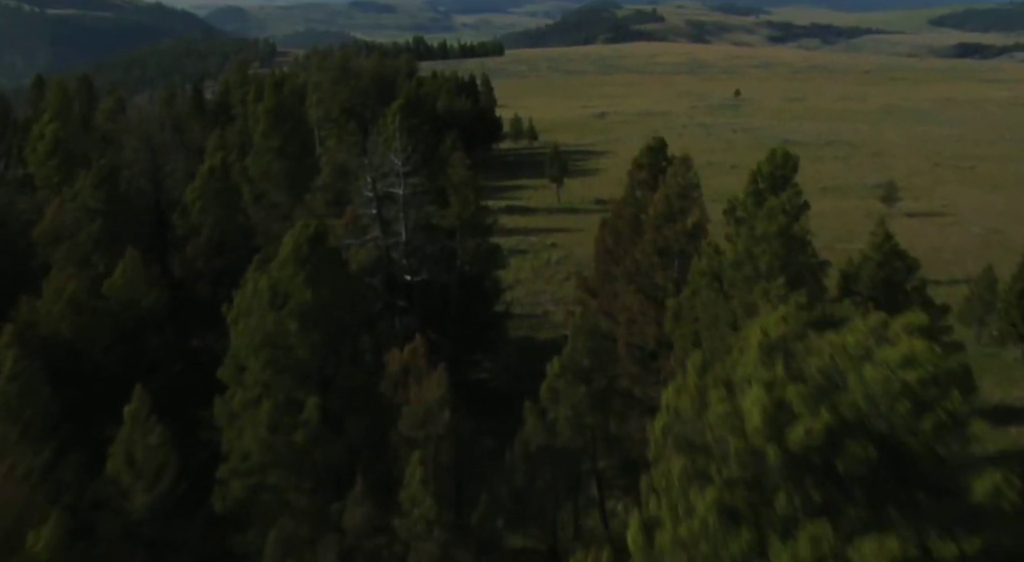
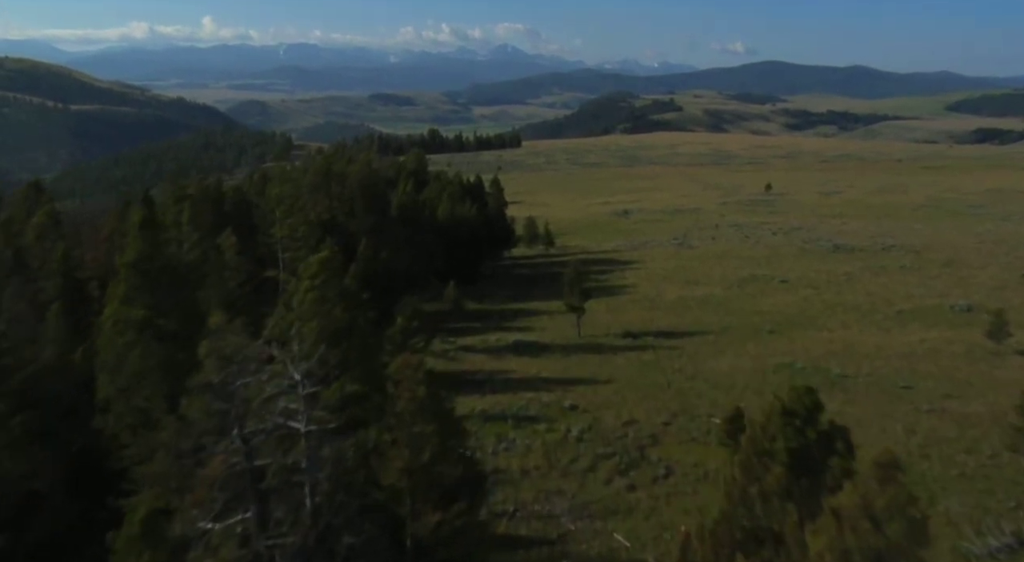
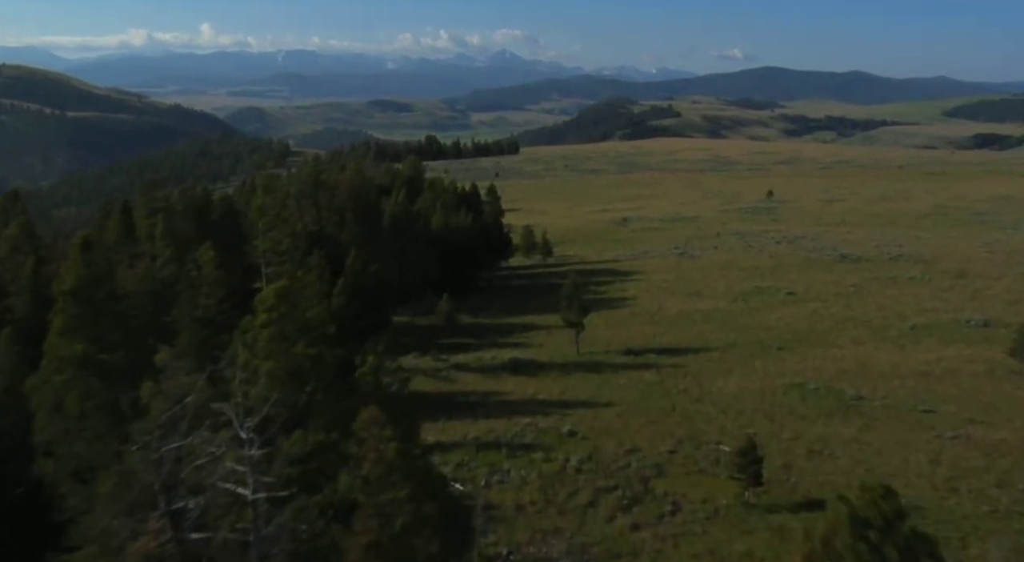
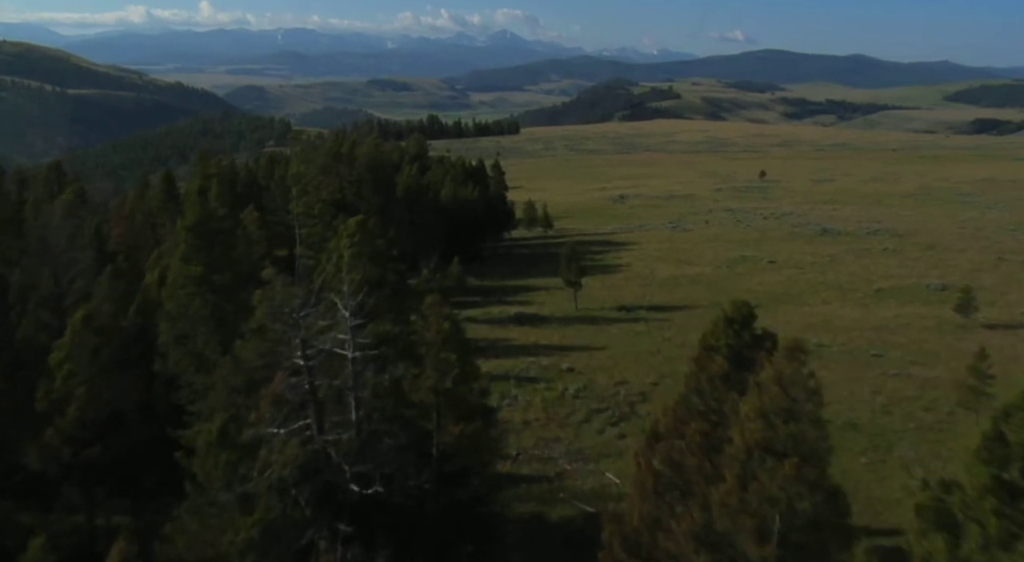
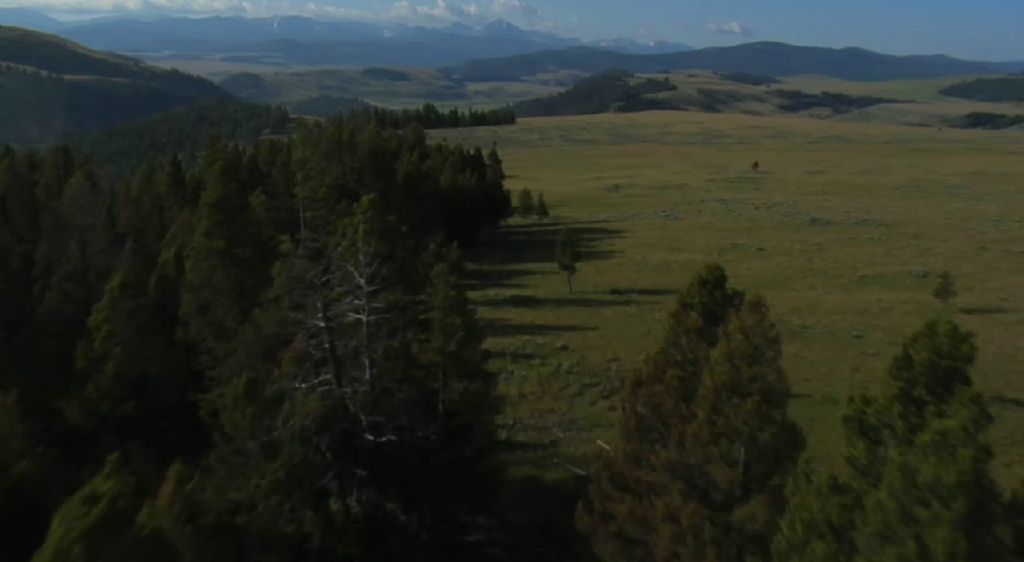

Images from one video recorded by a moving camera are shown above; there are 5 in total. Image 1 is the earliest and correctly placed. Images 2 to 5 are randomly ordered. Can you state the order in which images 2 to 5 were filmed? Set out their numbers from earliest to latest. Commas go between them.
5, 4, 2, 3
